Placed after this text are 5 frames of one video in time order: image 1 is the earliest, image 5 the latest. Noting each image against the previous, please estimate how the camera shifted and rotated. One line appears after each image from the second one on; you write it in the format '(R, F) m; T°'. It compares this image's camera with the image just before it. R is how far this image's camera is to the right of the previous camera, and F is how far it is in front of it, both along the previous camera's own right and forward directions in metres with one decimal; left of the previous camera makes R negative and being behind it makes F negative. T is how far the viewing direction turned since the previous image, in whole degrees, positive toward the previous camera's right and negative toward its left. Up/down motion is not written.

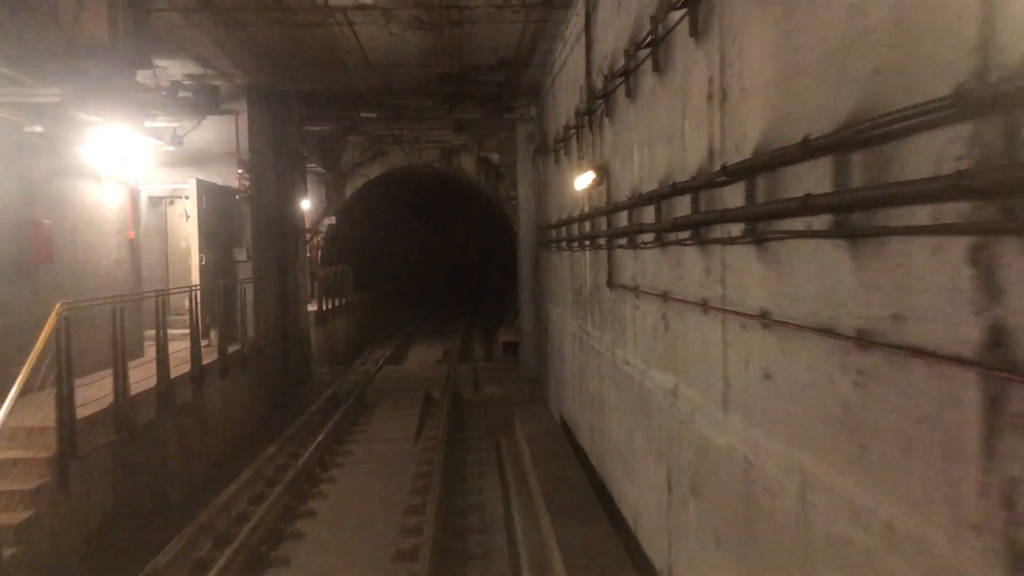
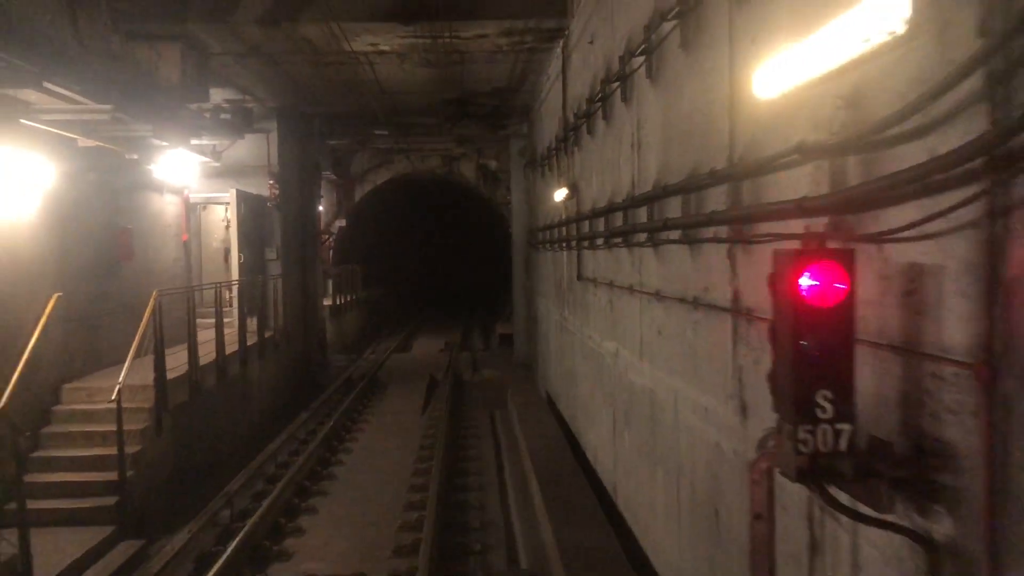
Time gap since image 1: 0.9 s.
(+0.1, -1.7) m; 0°
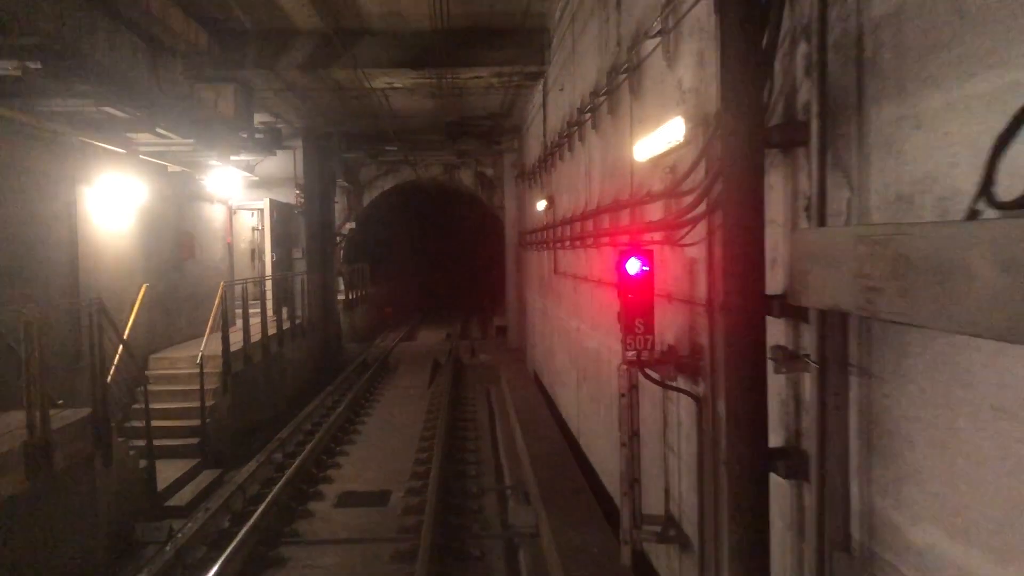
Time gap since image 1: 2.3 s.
(+0.1, -2.0) m; 0°
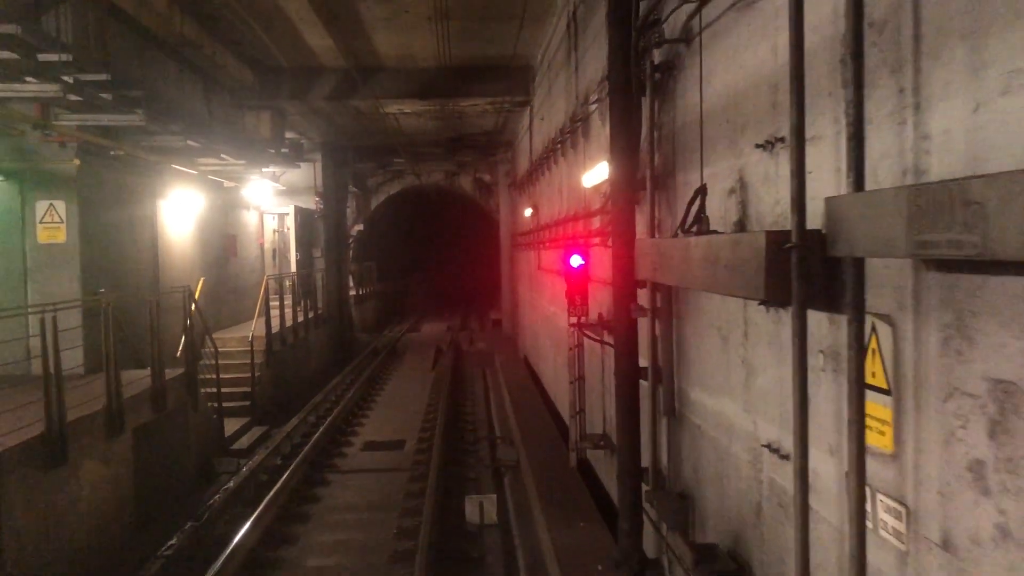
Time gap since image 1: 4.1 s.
(+0.1, -2.0) m; 0°
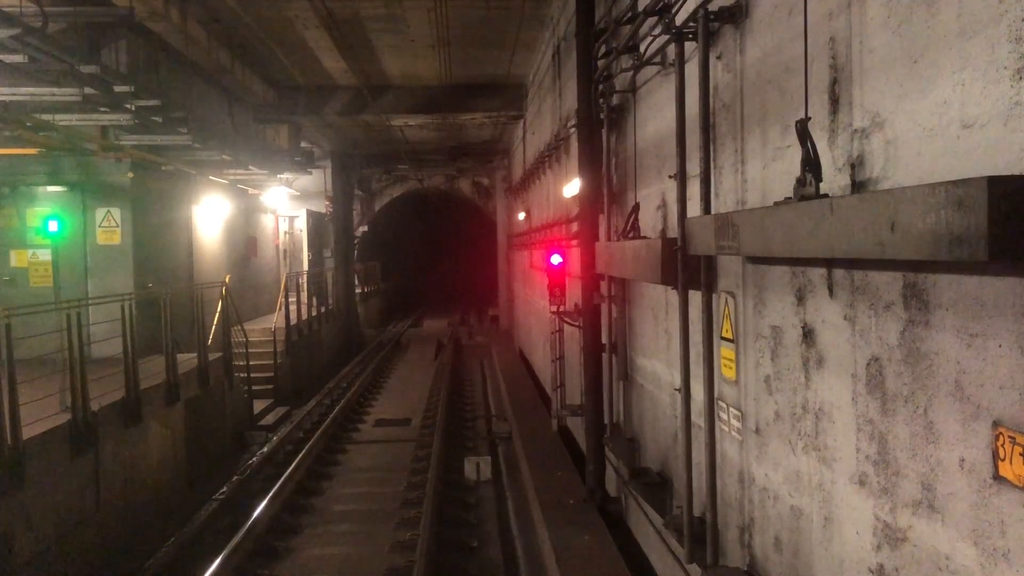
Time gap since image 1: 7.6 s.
(+0.1, -1.3) m; 0°
